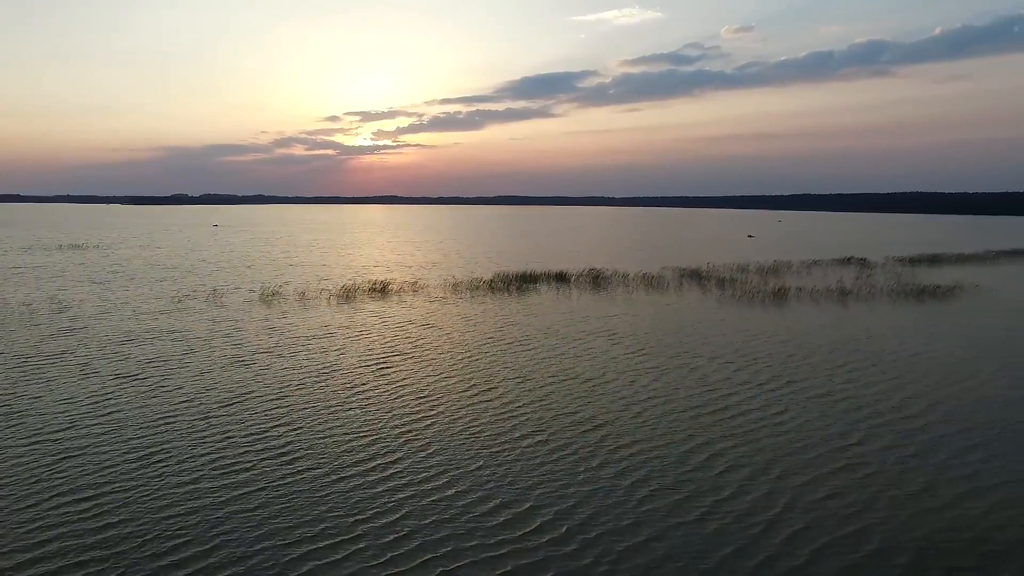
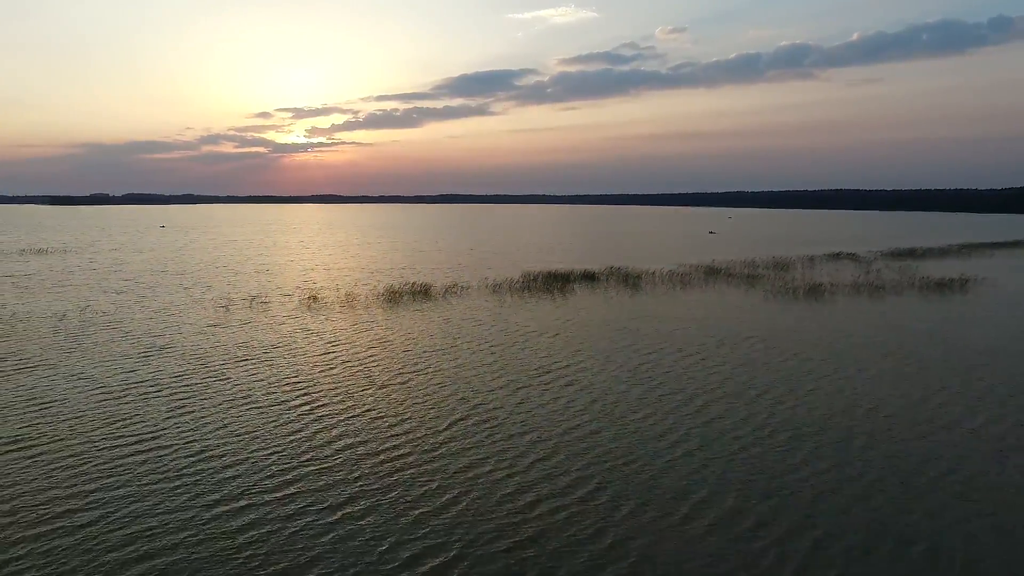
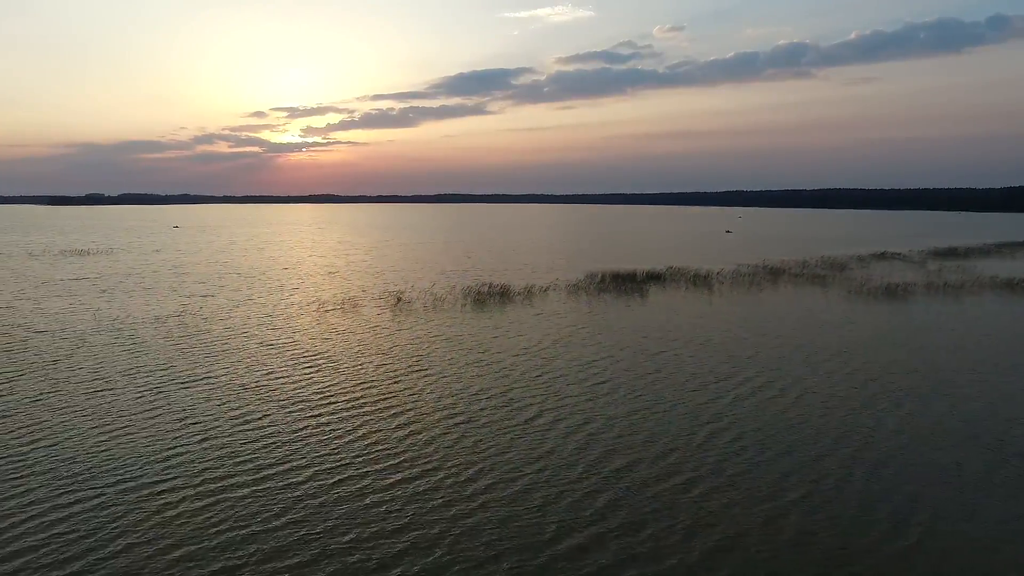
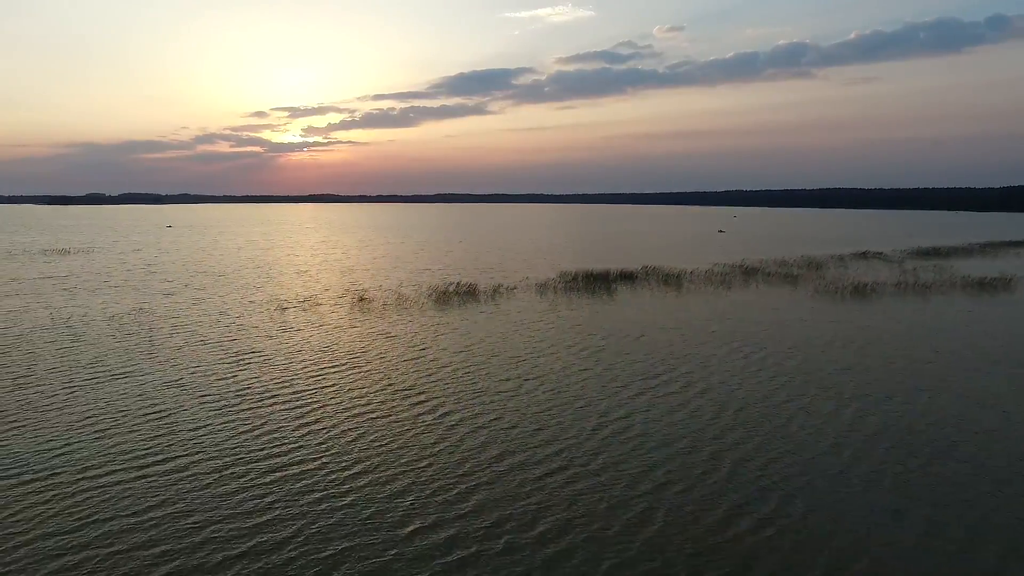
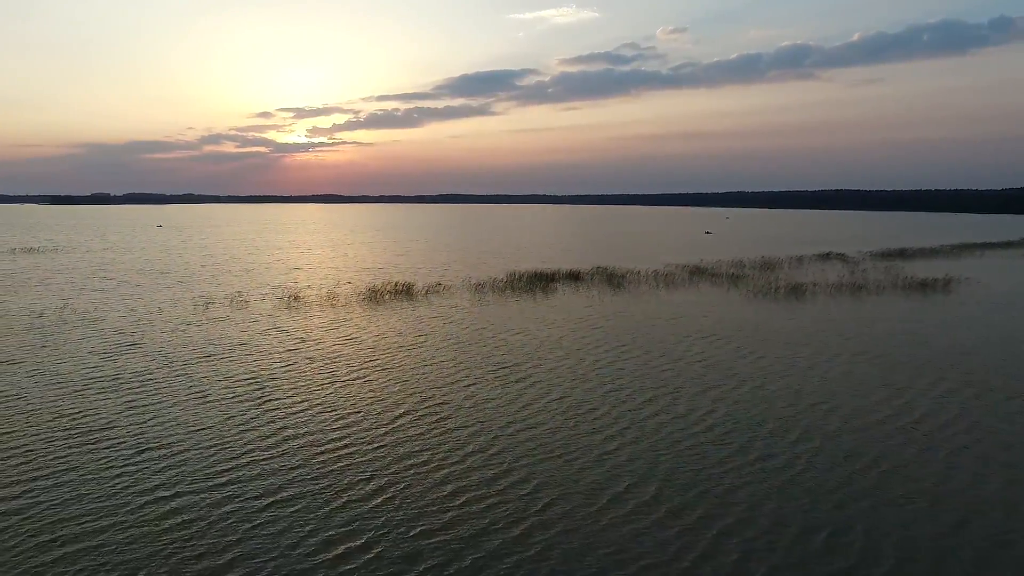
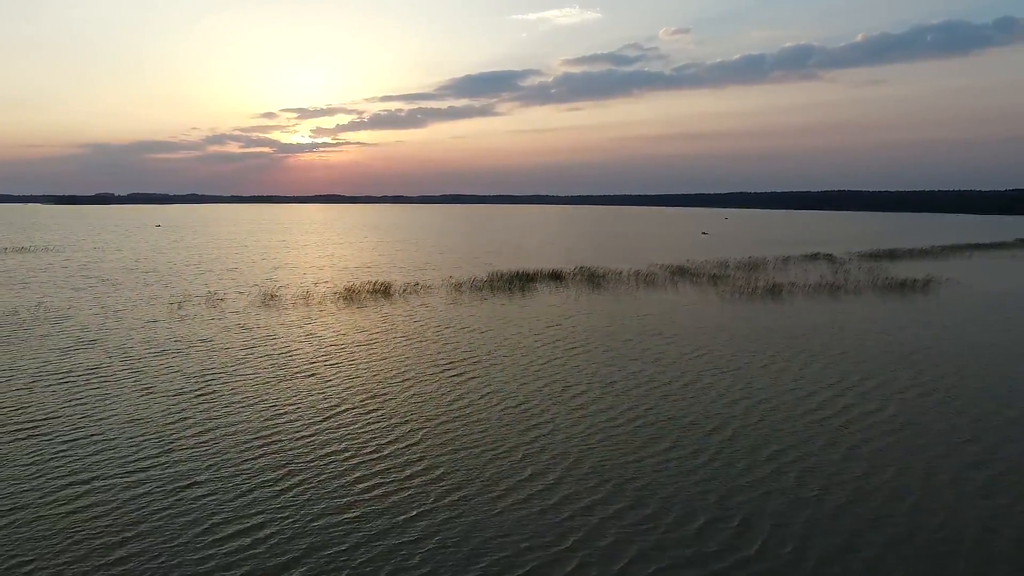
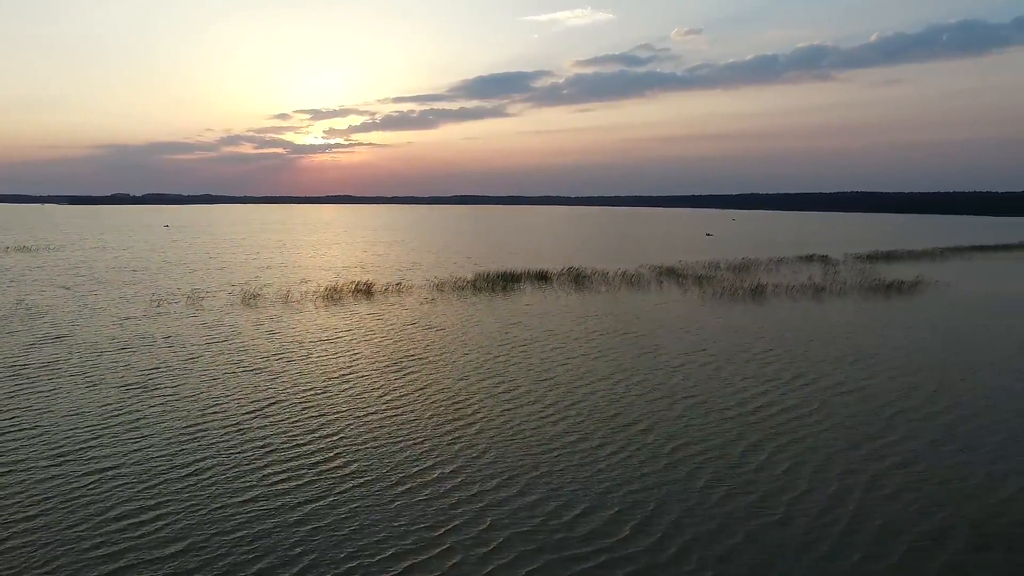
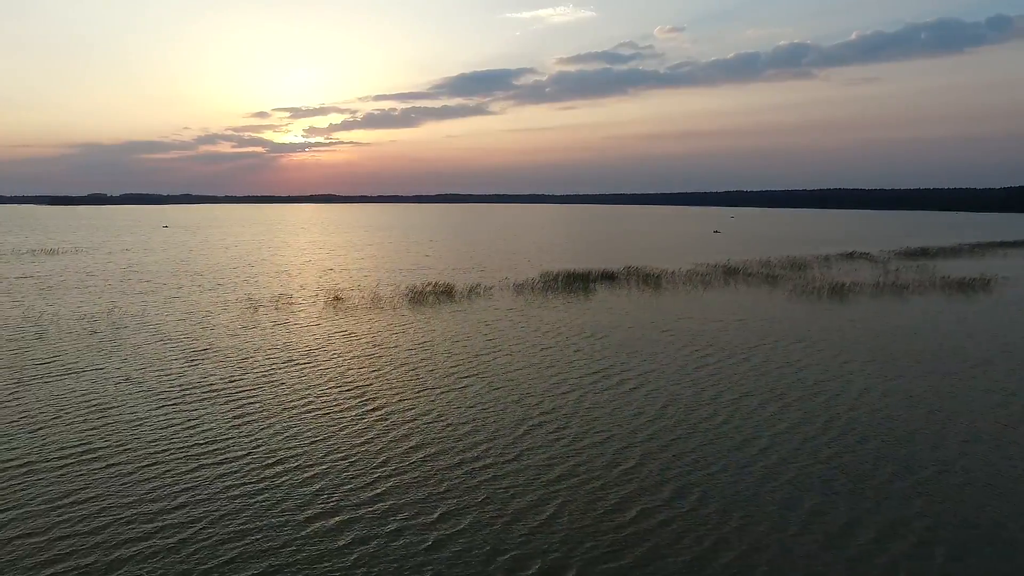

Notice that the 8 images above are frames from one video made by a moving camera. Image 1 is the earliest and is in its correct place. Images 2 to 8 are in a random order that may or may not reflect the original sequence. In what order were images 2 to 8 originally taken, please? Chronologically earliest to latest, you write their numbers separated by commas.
7, 6, 5, 2, 8, 4, 3
